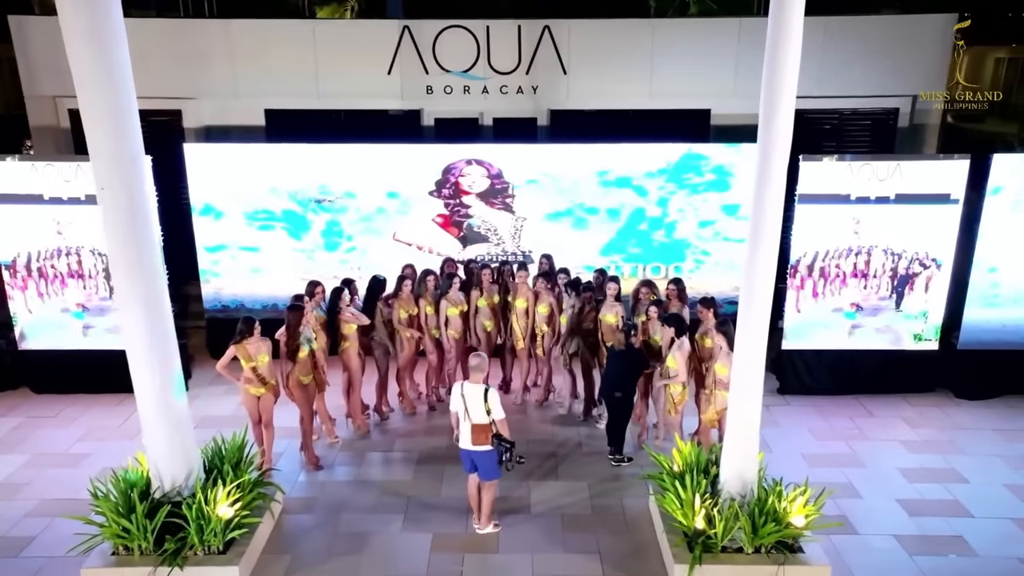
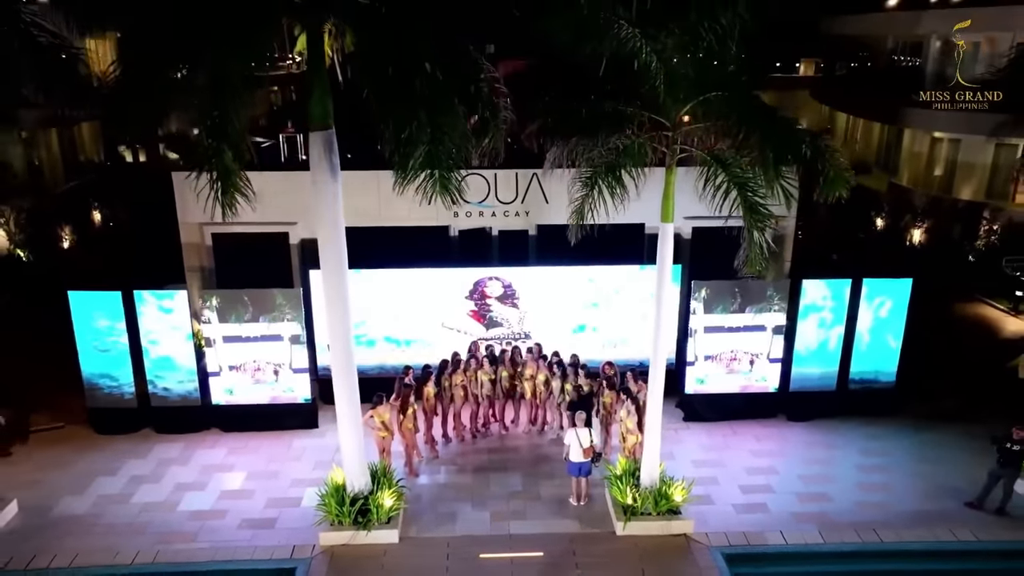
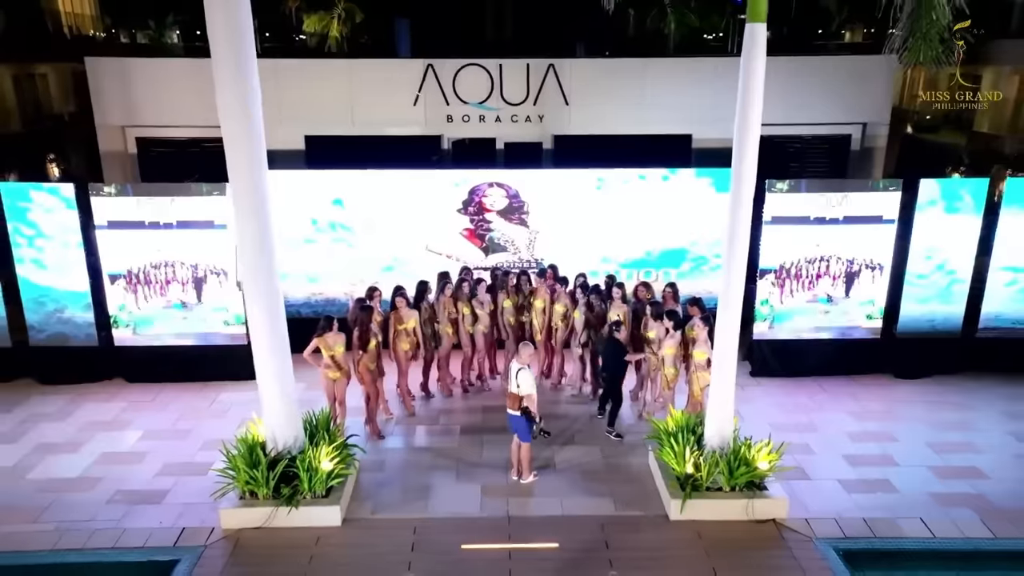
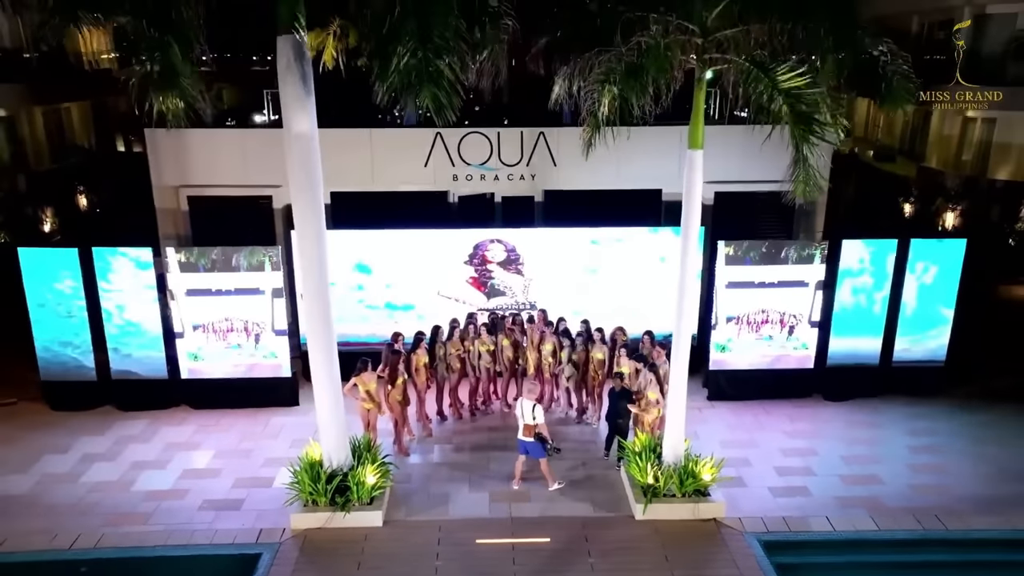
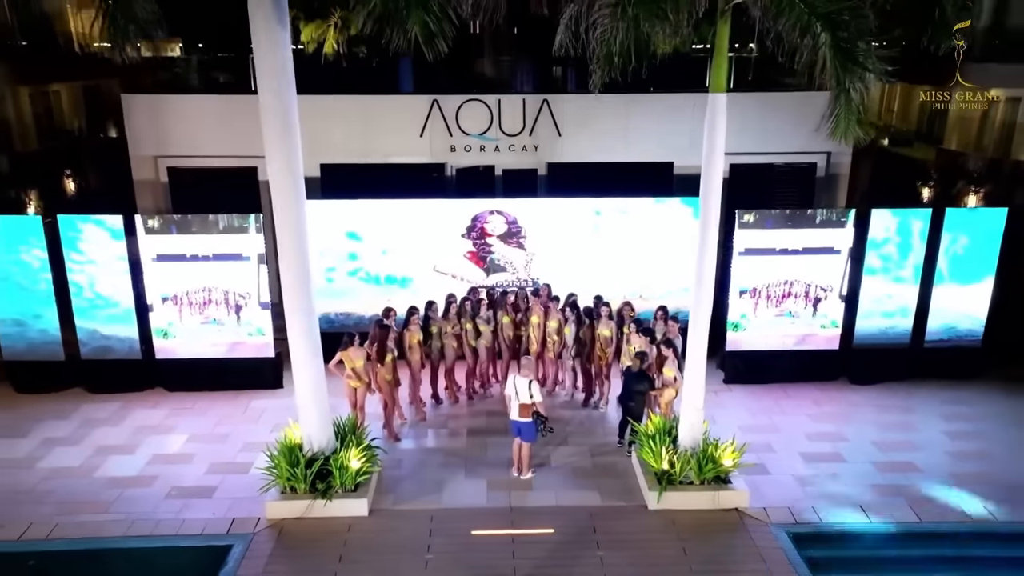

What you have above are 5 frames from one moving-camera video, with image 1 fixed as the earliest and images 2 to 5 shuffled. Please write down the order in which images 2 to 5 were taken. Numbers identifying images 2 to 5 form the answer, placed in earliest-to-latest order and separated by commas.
3, 5, 4, 2
